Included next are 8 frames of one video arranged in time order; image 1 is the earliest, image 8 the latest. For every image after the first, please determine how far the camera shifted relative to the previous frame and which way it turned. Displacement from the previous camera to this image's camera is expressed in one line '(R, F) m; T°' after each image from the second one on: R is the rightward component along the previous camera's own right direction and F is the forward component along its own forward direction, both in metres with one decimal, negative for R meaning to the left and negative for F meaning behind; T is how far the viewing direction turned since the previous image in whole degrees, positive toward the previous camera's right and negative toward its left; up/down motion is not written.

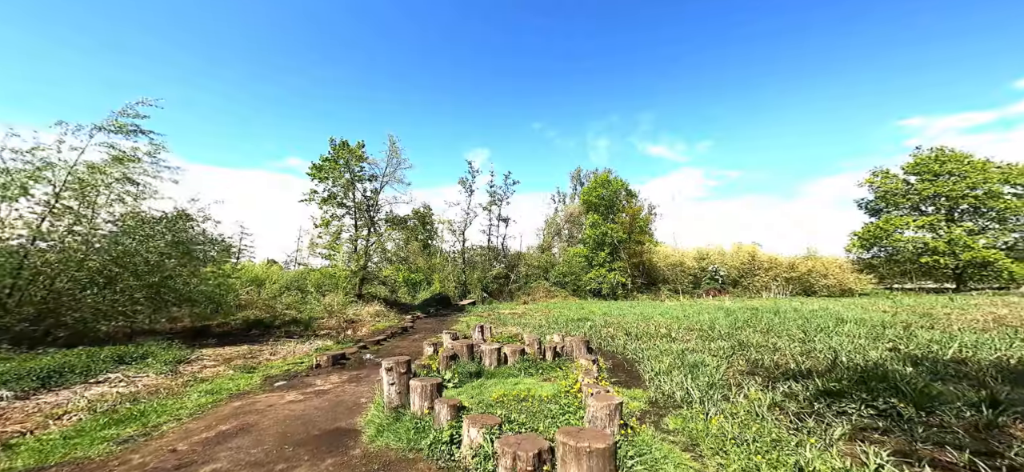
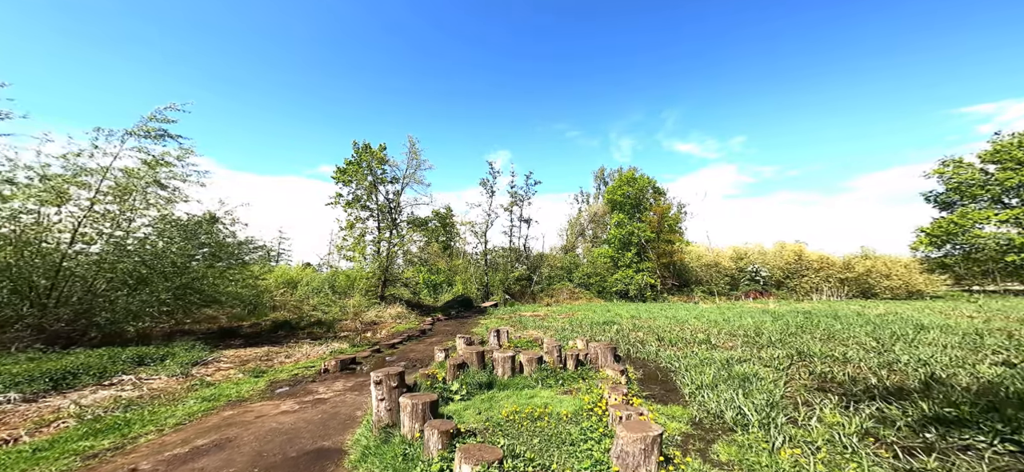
(+0.1, +0.7) m; -3°
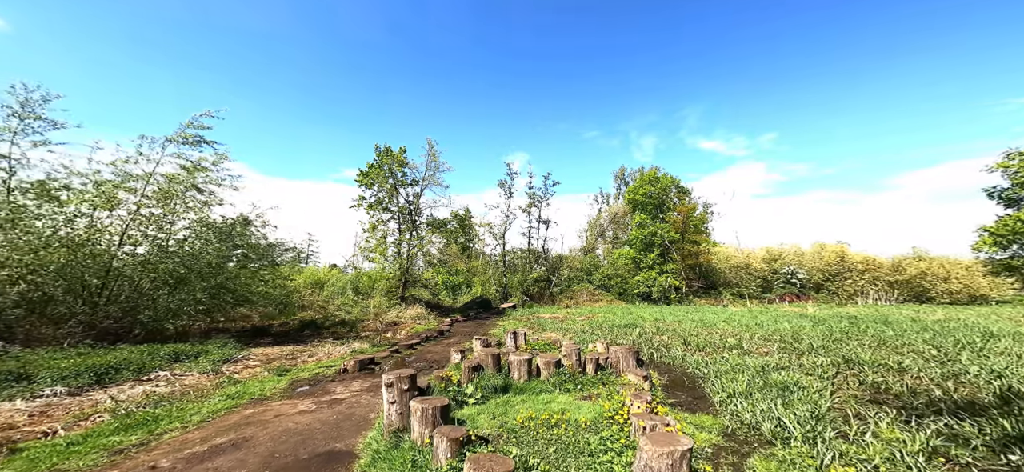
(+0.1, +0.1) m; -3°
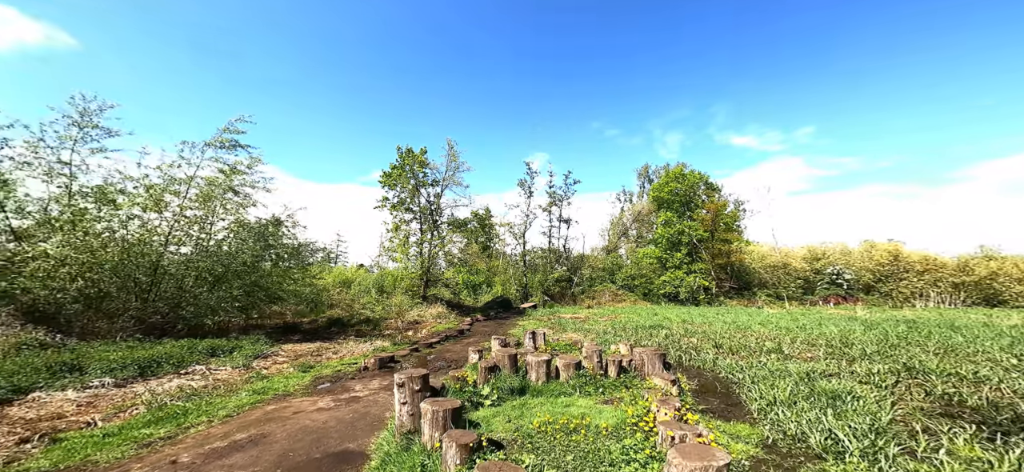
(+0.1, +0.1) m; -3°
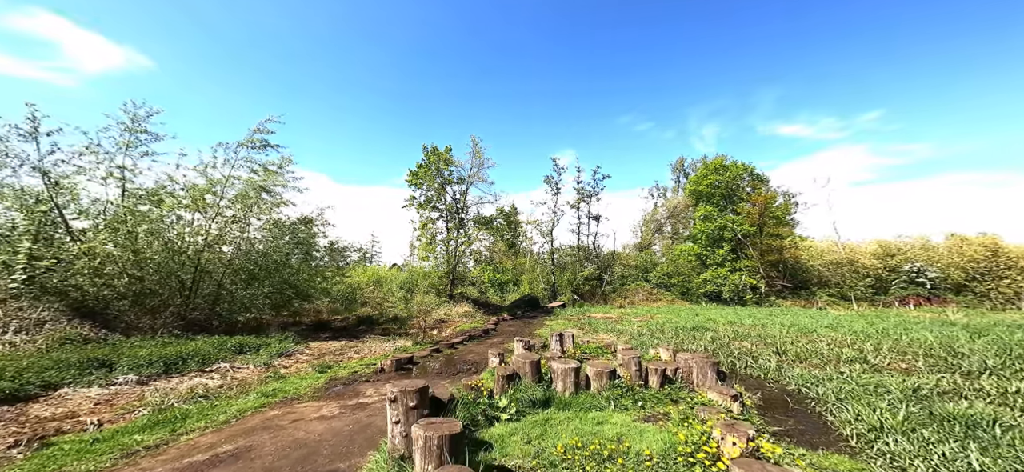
(+0.1, +0.7) m; -4°
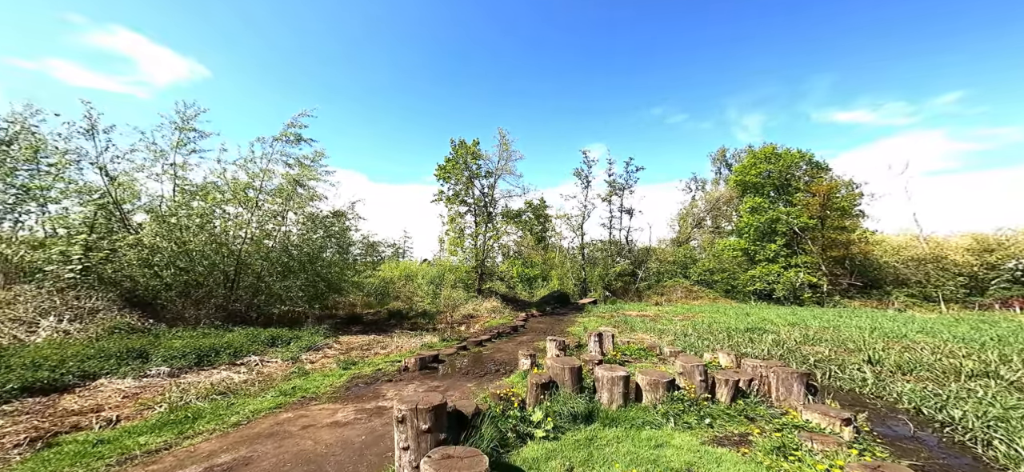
(-0.1, +0.7) m; -4°
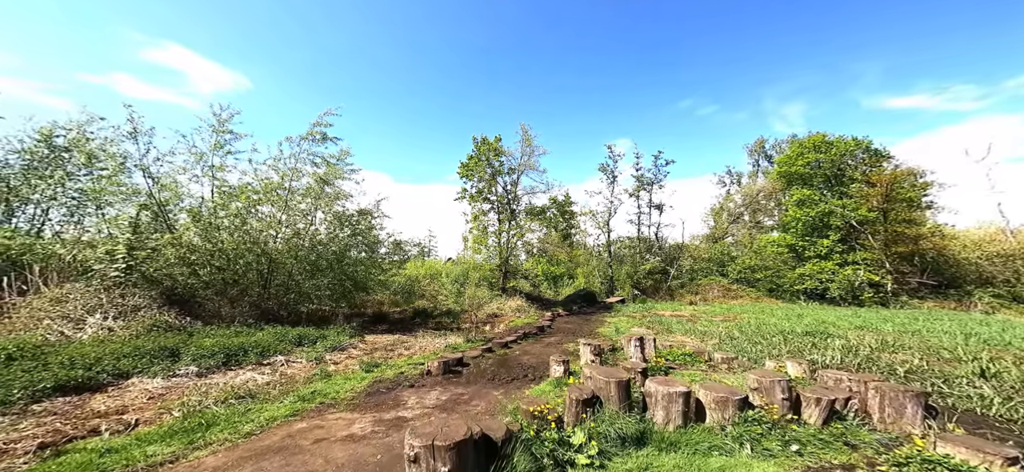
(-0.1, +0.5) m; -3°
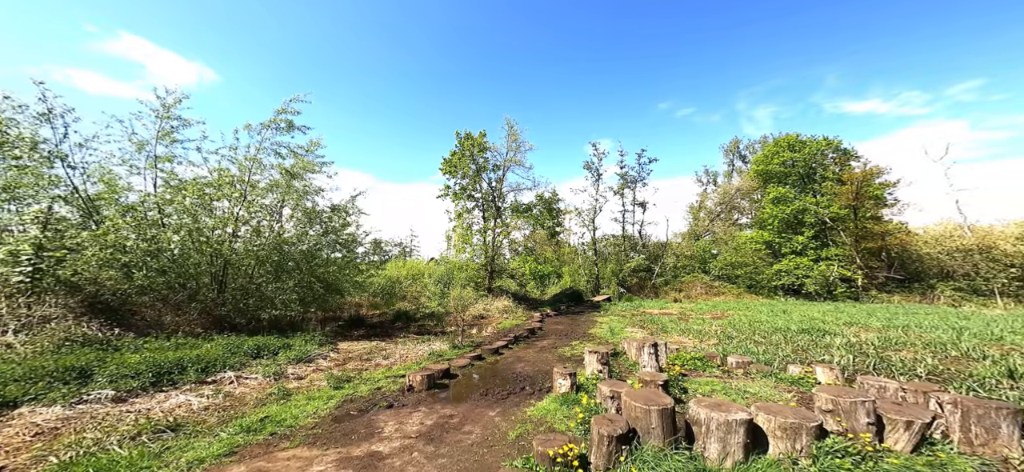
(-0.2, +0.8) m; +3°
